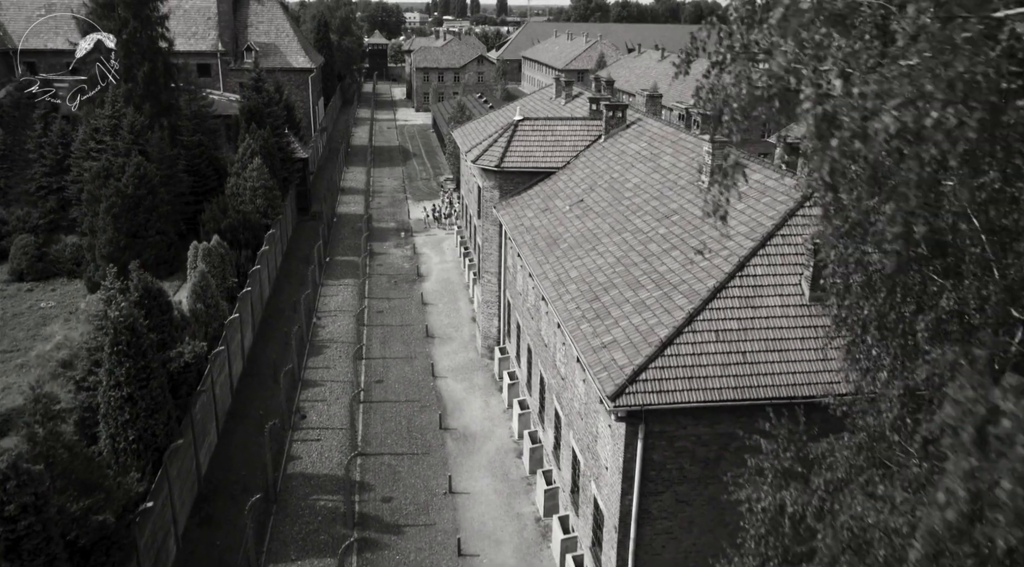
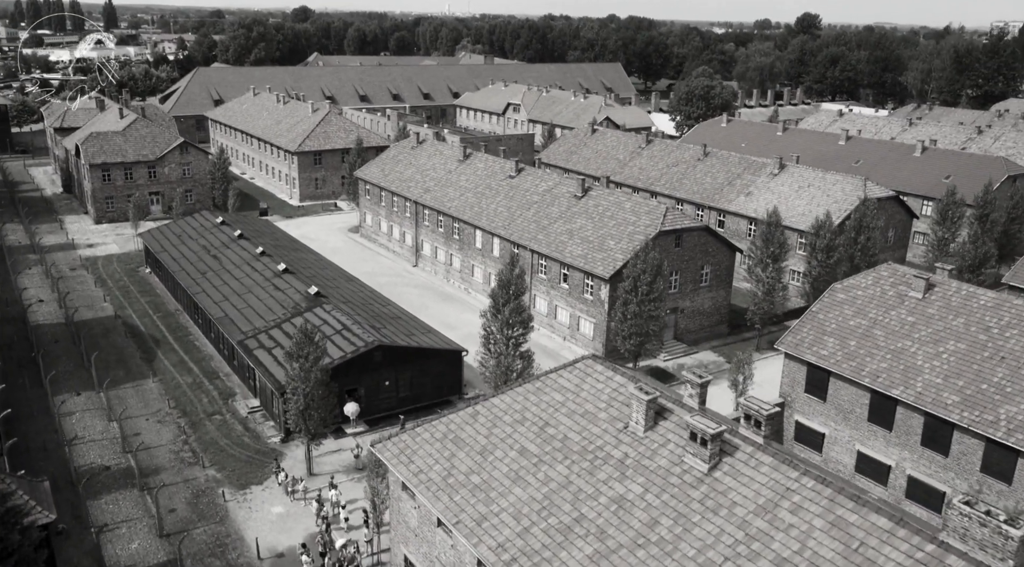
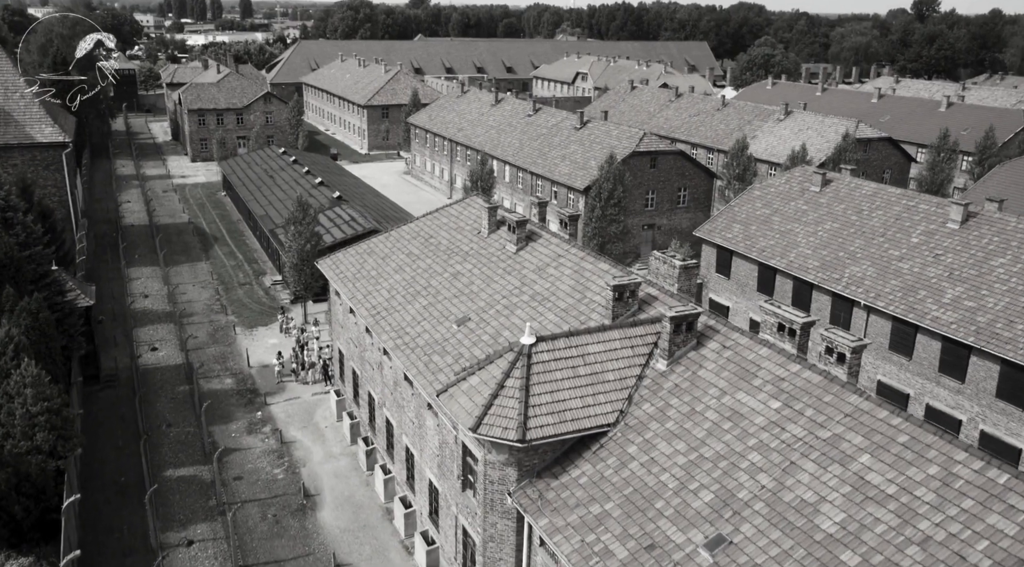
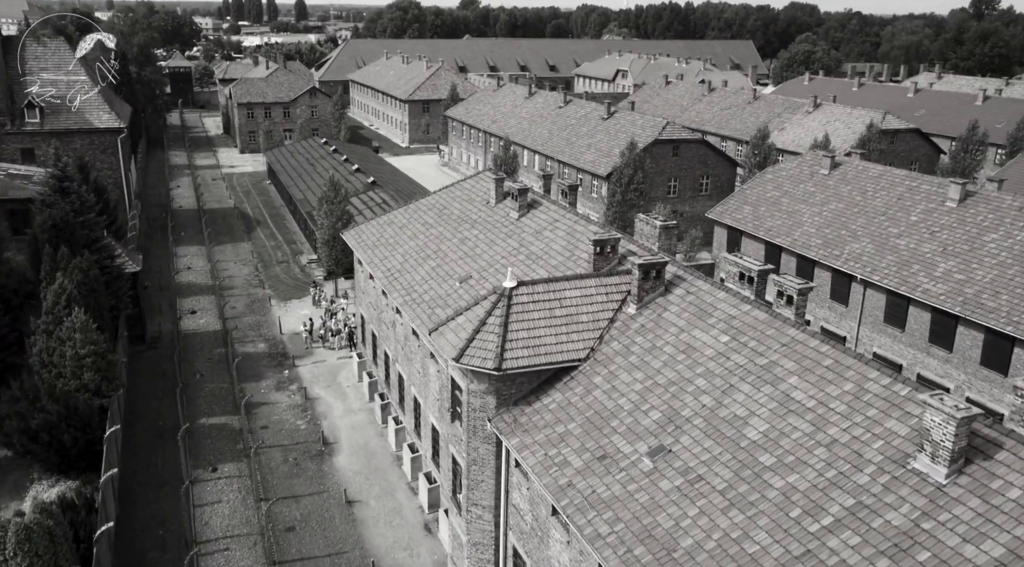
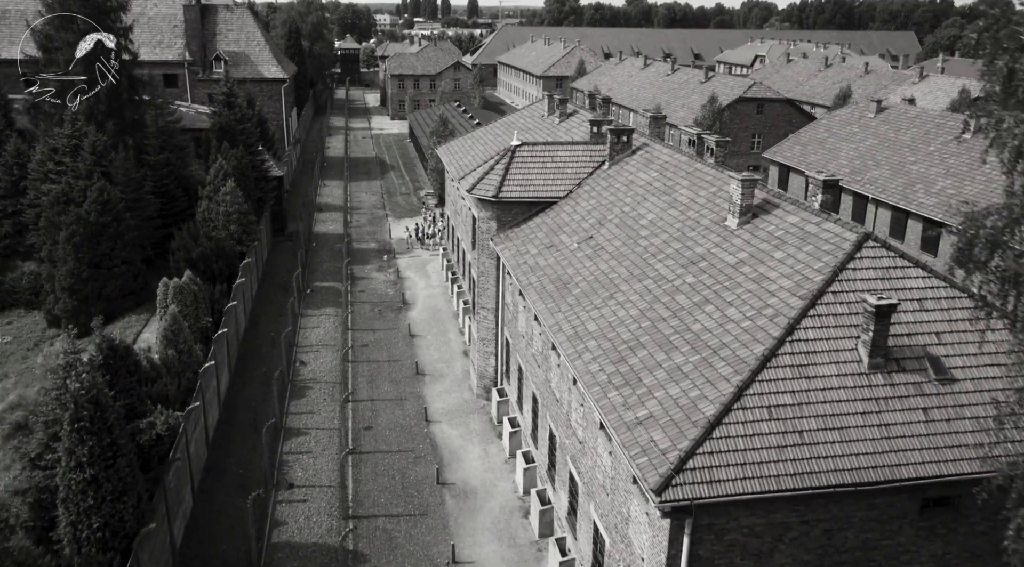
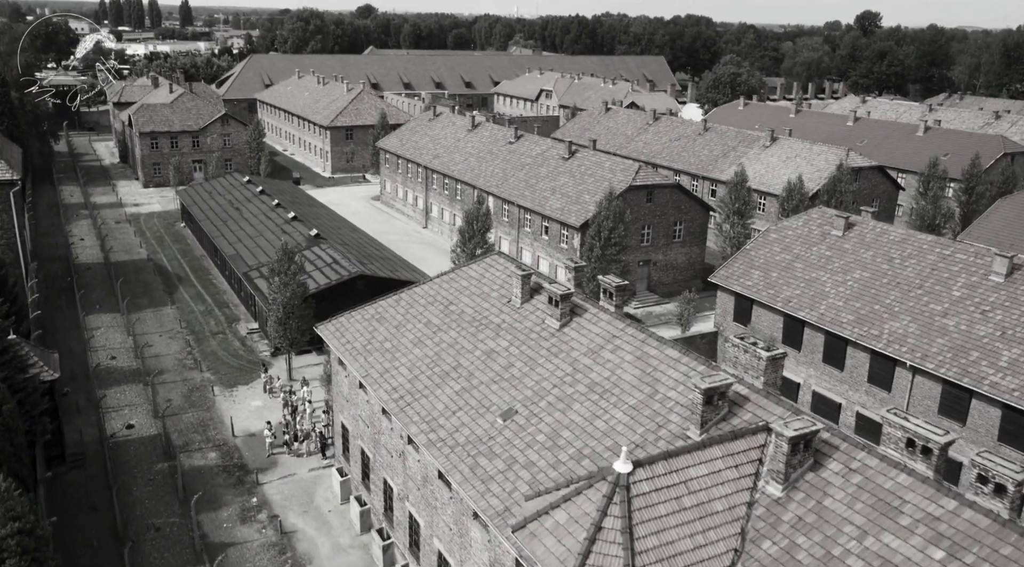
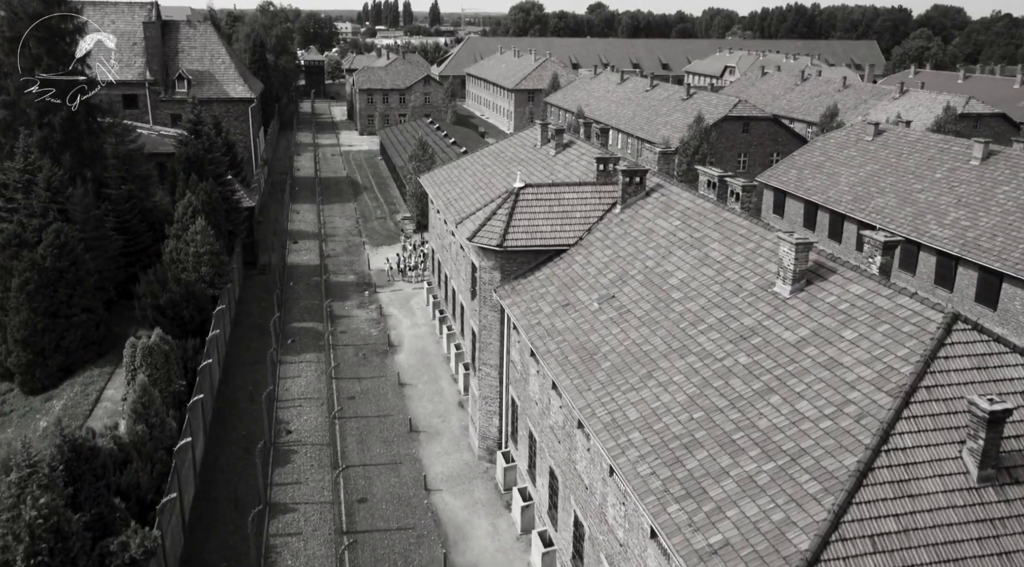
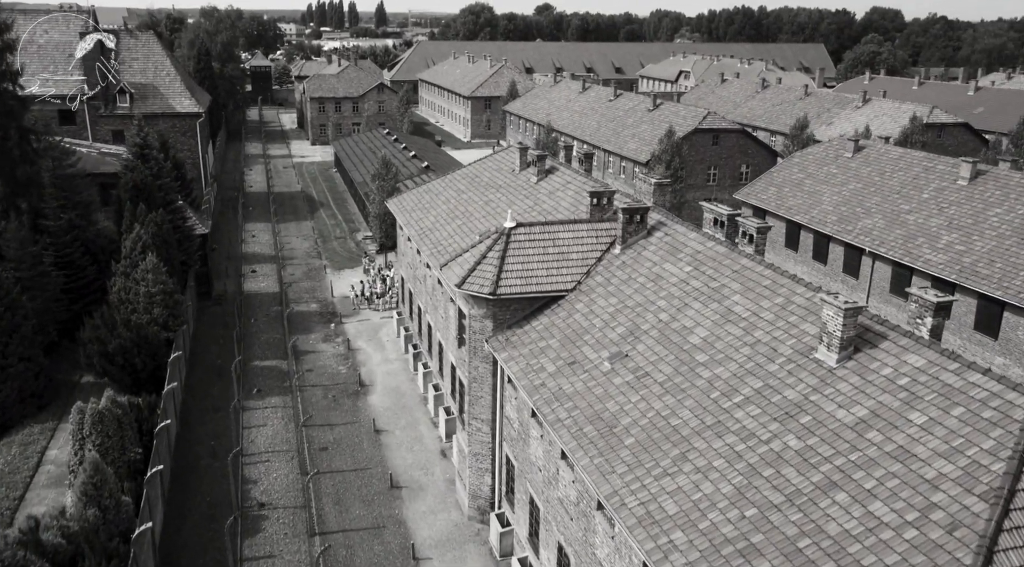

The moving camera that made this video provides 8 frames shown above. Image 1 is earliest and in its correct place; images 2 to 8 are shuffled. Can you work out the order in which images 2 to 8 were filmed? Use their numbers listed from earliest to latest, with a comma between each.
5, 7, 8, 4, 3, 6, 2
